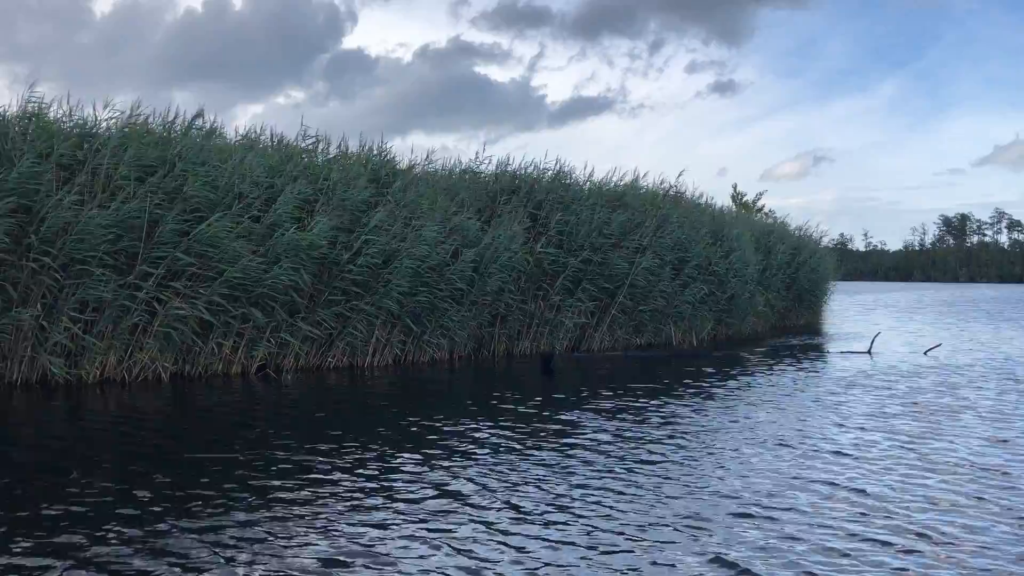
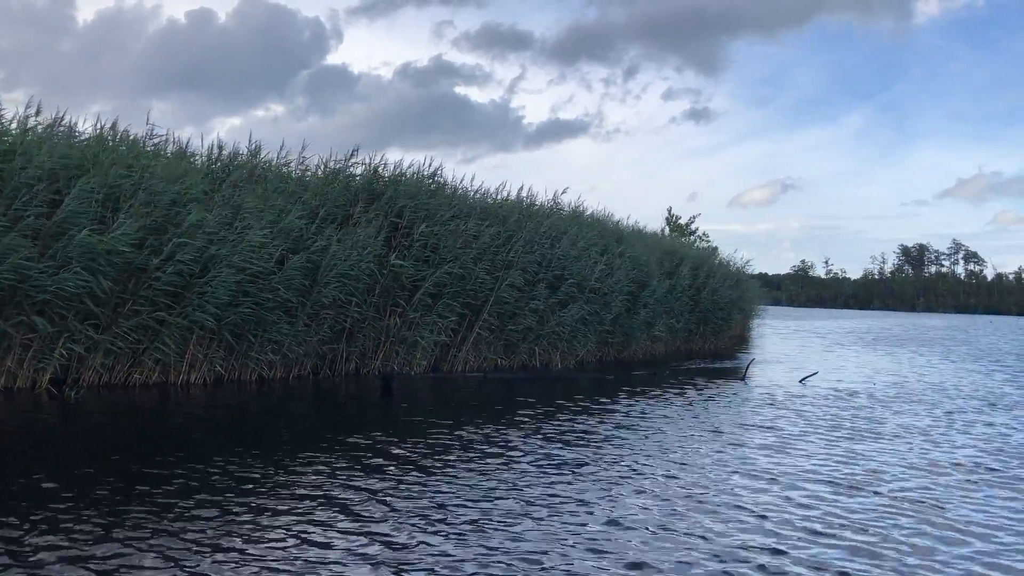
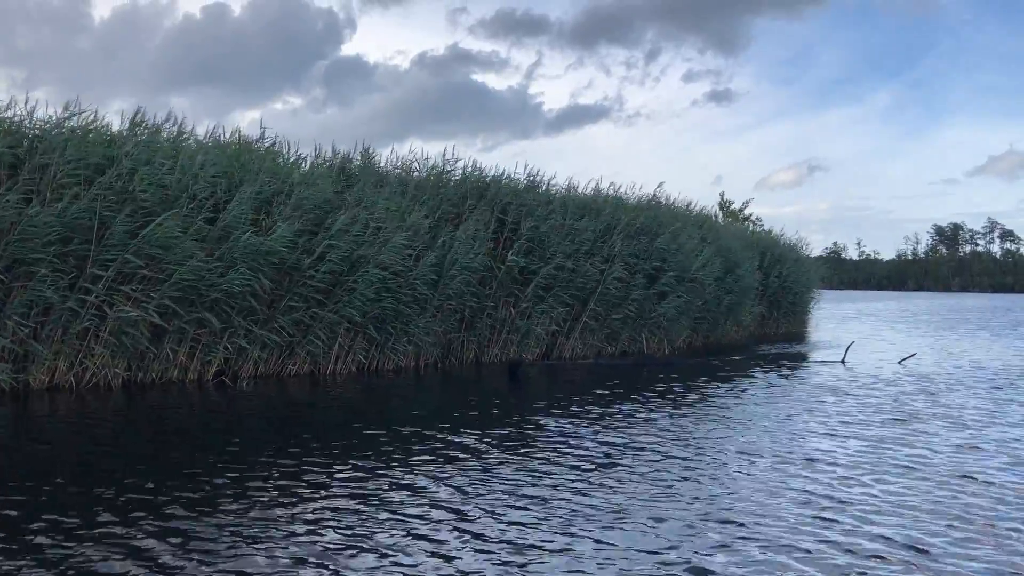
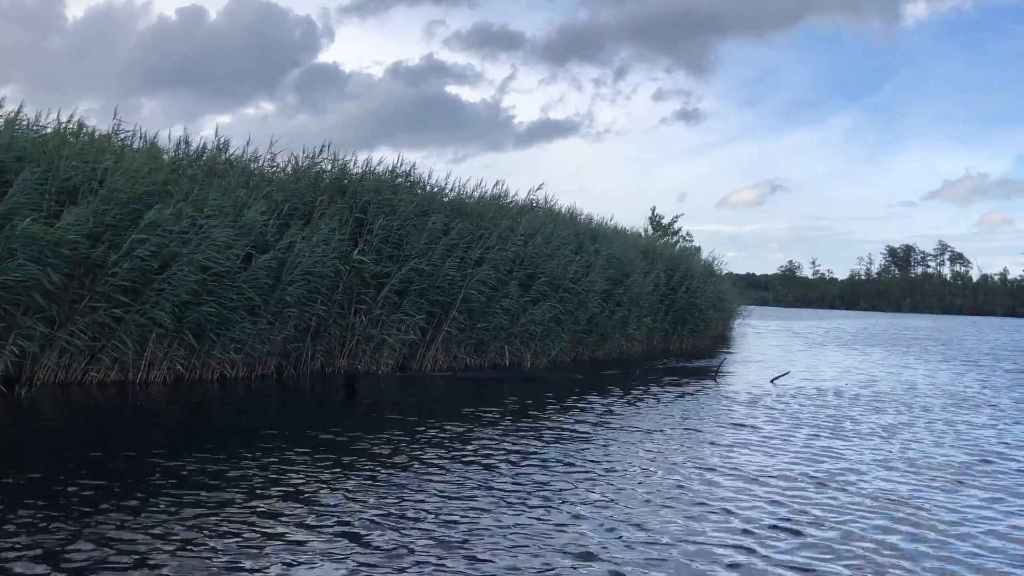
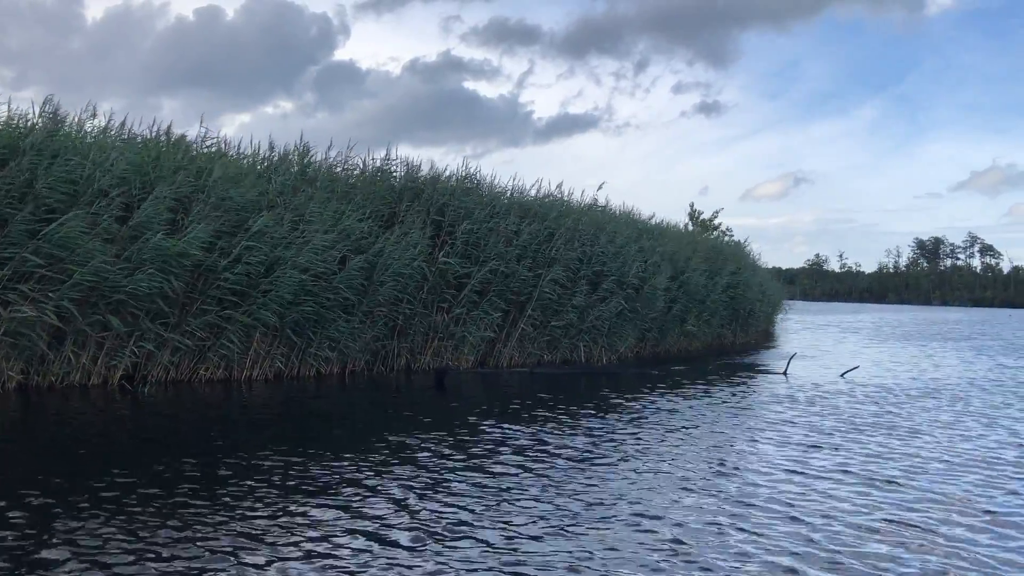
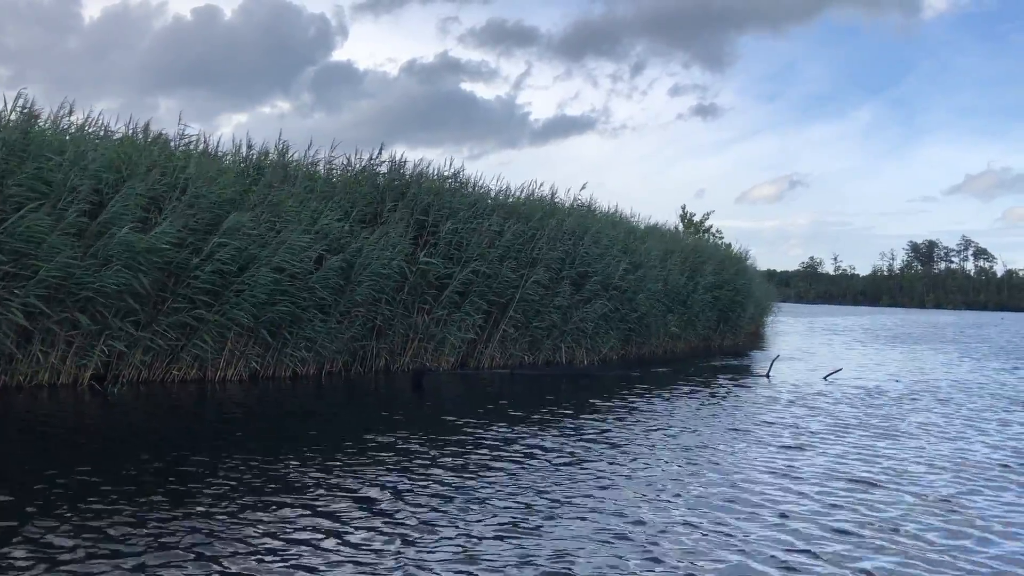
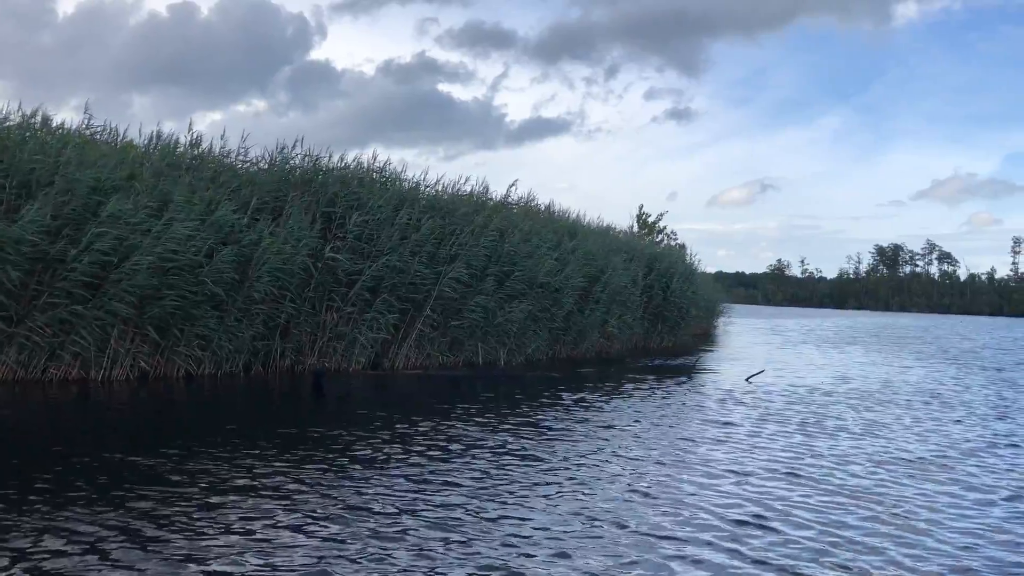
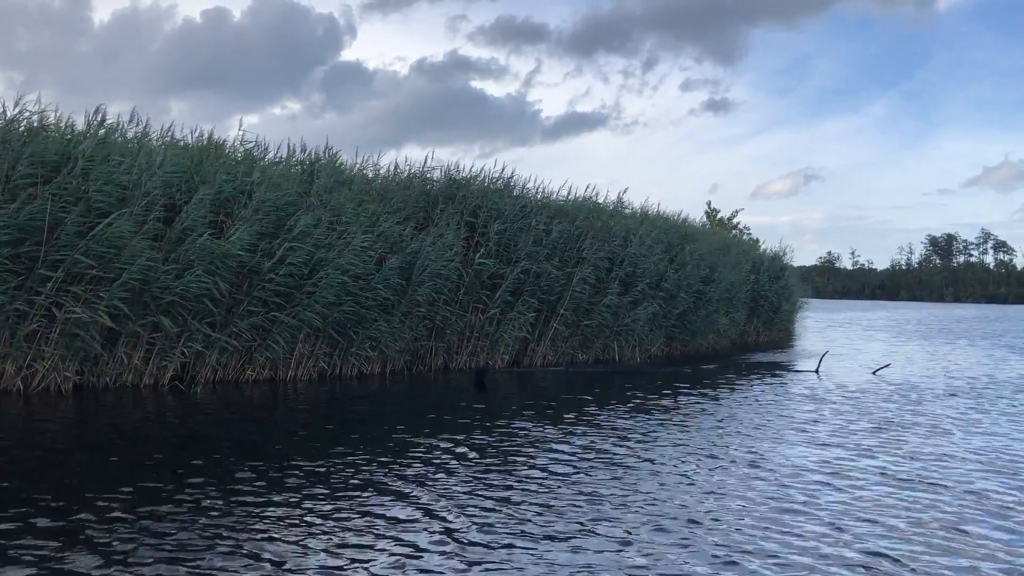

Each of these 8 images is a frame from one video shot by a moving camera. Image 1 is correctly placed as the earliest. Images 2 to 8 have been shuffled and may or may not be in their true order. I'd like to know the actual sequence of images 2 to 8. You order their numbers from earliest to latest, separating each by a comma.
3, 8, 5, 6, 2, 4, 7
